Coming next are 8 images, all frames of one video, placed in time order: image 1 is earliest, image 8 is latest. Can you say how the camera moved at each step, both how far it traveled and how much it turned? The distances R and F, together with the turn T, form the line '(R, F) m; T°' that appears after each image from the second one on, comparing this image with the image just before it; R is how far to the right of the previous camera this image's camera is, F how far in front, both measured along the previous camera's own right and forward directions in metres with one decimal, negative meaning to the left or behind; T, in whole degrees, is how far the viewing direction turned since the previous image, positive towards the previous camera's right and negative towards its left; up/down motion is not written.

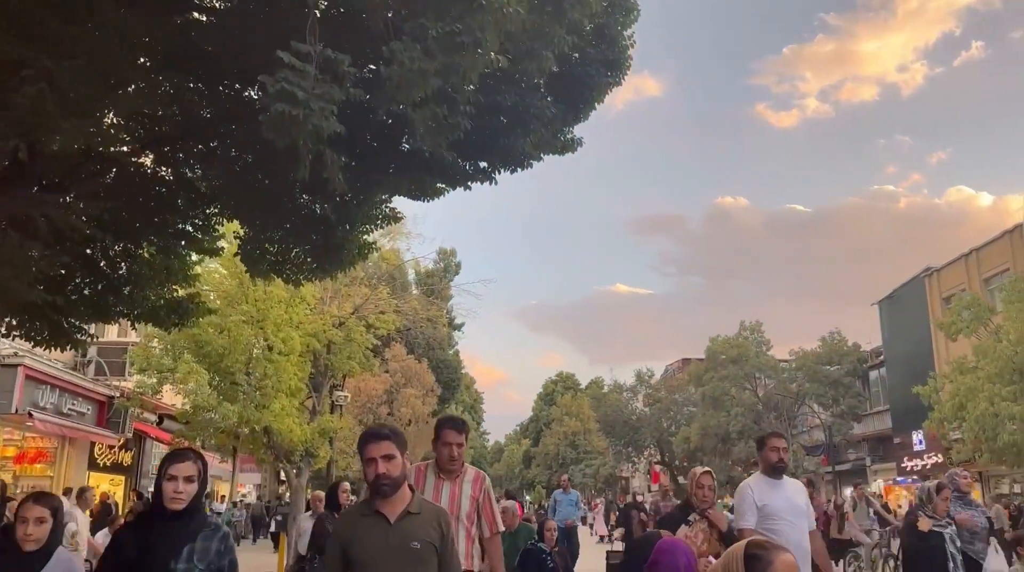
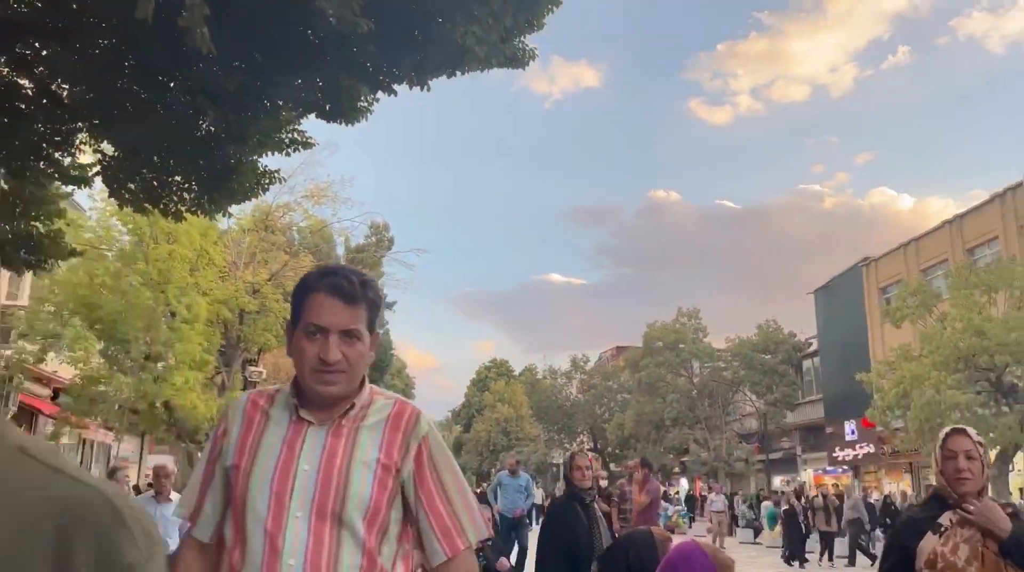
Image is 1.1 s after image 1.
(0.0, +1.5) m; +4°
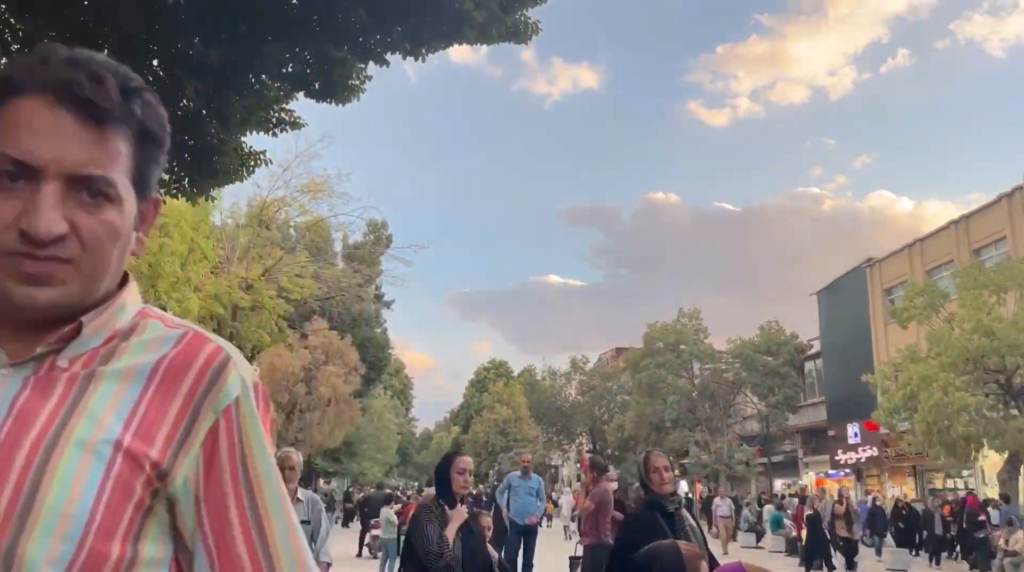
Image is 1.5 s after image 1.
(0.0, +0.5) m; 0°
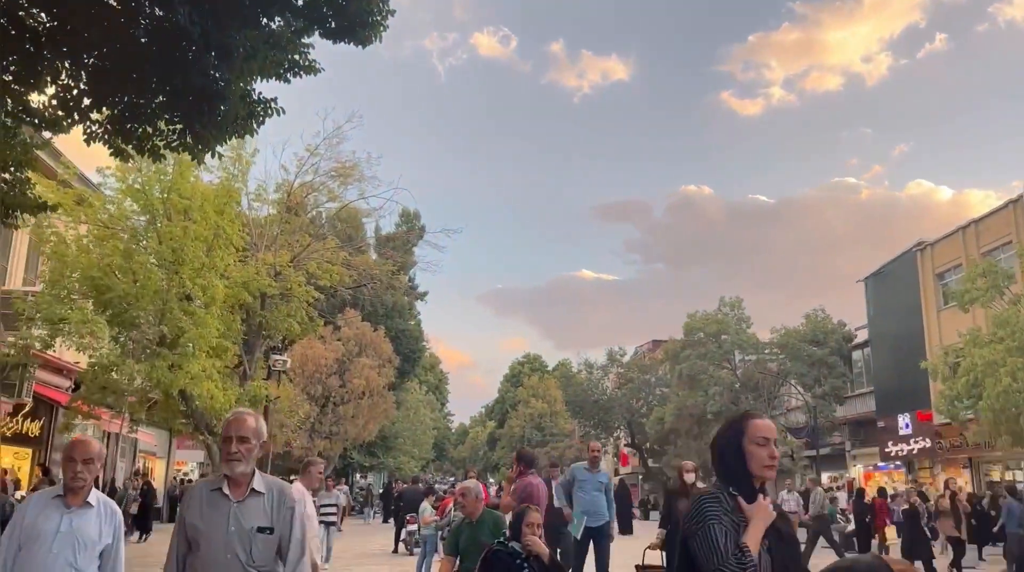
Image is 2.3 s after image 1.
(-0.1, +0.9) m; -2°
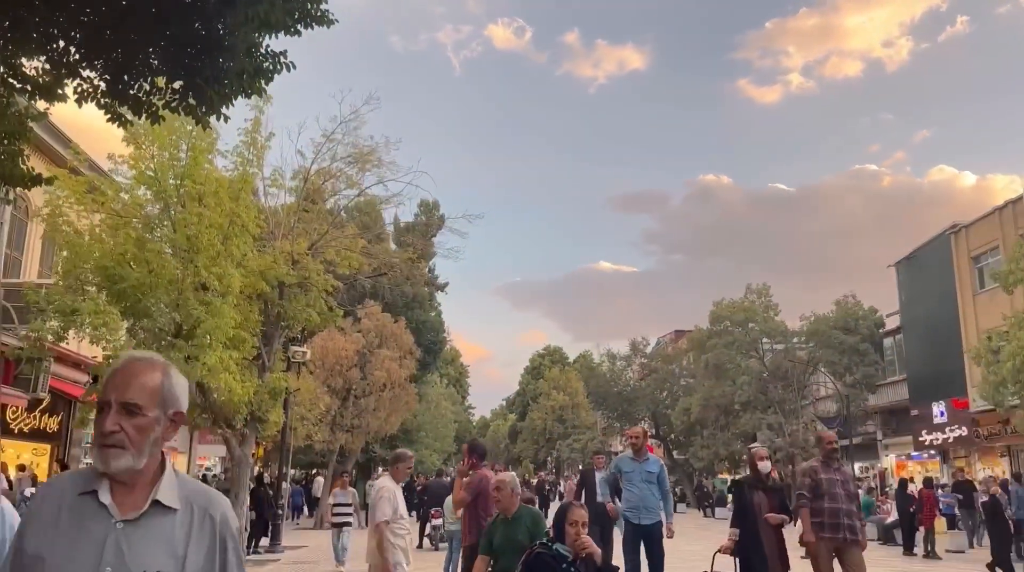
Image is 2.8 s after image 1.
(-0.2, +0.7) m; -1°
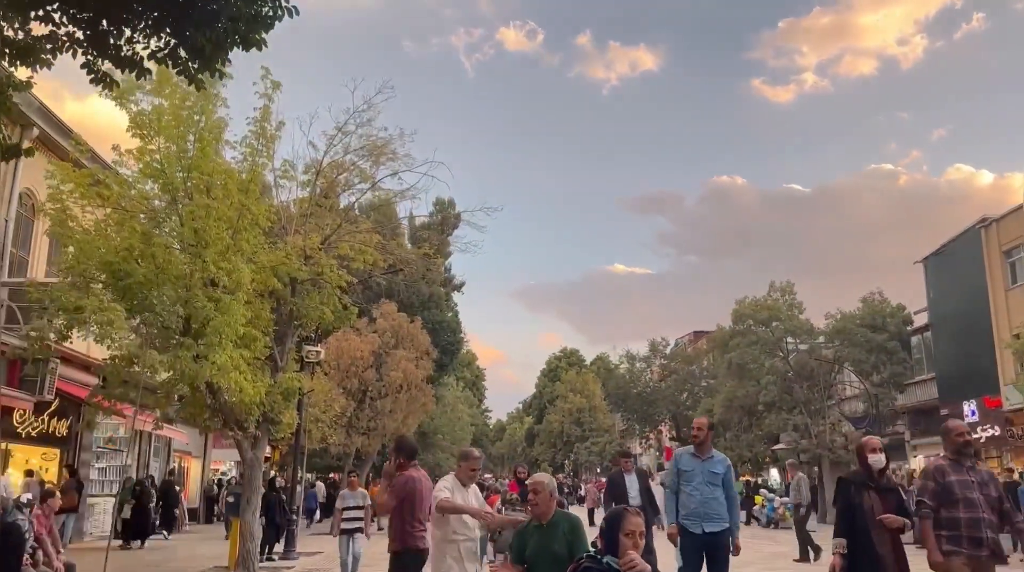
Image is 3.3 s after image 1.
(-0.1, +0.7) m; -1°
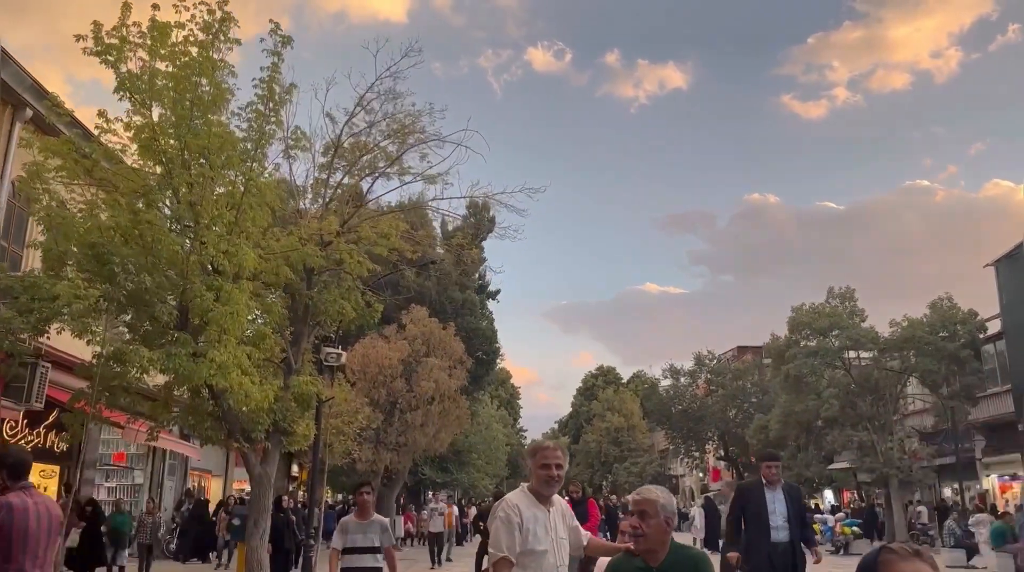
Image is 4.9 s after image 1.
(-0.3, +2.2) m; -2°
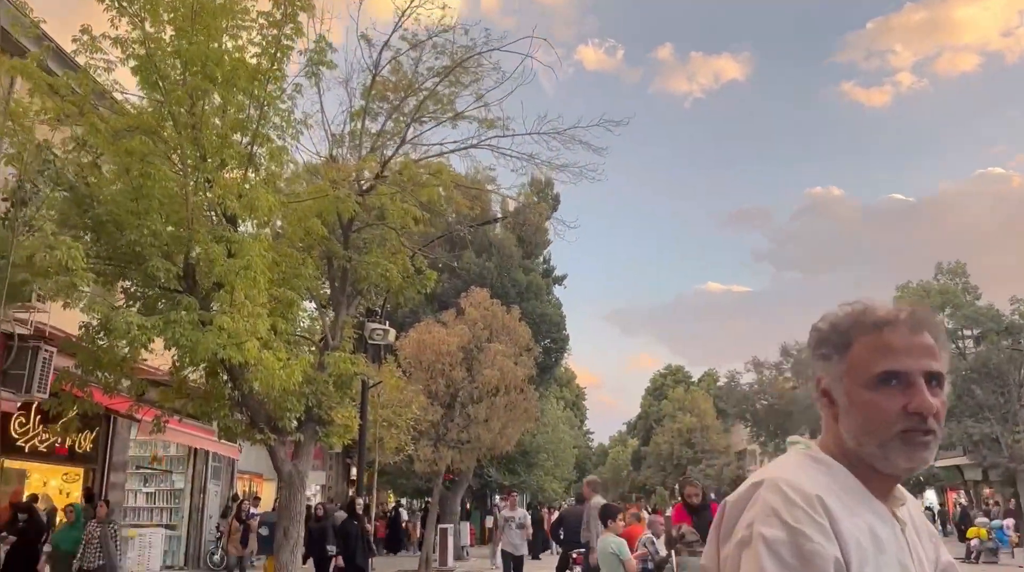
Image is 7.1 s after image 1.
(-0.3, +2.8) m; -4°
